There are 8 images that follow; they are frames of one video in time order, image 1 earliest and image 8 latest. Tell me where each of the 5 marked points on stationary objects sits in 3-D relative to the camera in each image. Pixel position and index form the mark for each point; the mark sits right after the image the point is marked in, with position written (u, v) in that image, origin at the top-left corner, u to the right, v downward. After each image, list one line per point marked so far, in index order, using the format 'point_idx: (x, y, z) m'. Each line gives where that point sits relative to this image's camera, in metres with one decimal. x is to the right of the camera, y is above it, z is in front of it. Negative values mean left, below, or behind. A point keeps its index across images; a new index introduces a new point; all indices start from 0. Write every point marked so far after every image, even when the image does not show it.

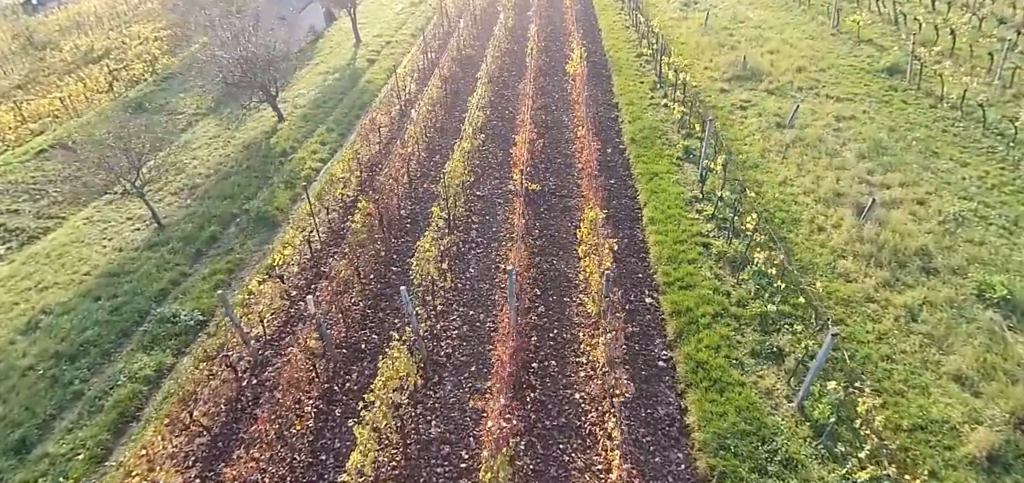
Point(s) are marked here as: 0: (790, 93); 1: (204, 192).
0: (+9.4, +5.1, +19.1) m
1: (-9.4, +1.5, +17.3) m
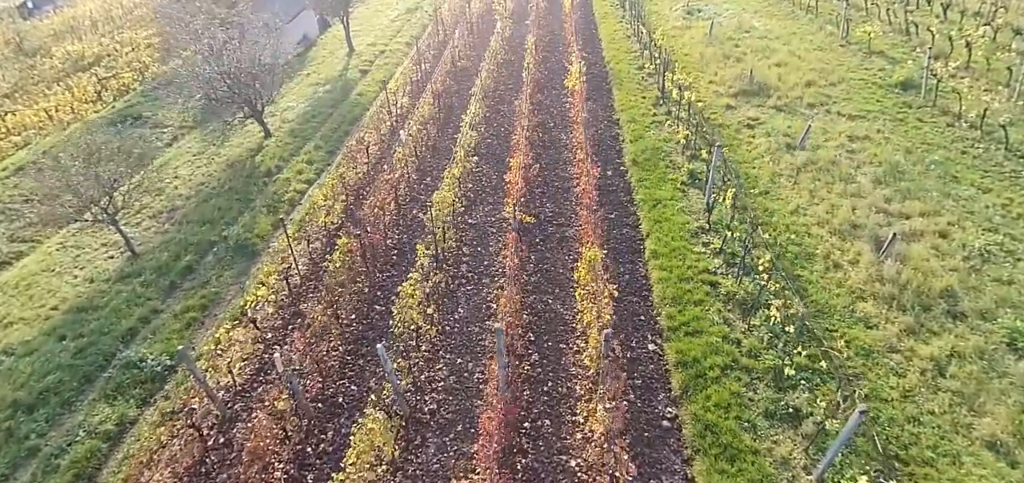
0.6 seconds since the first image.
0: (+9.3, +4.3, +18.2) m
1: (-9.6, +0.7, +16.4) m
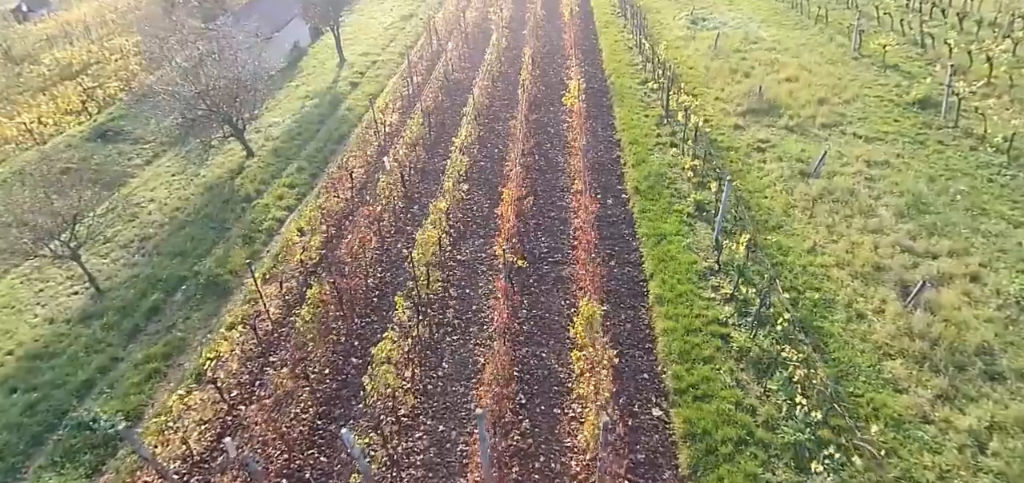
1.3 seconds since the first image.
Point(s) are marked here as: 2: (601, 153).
0: (+9.1, +3.4, +17.1) m
1: (-9.8, -0.1, +15.4) m
2: (+2.7, +2.7, +16.9) m
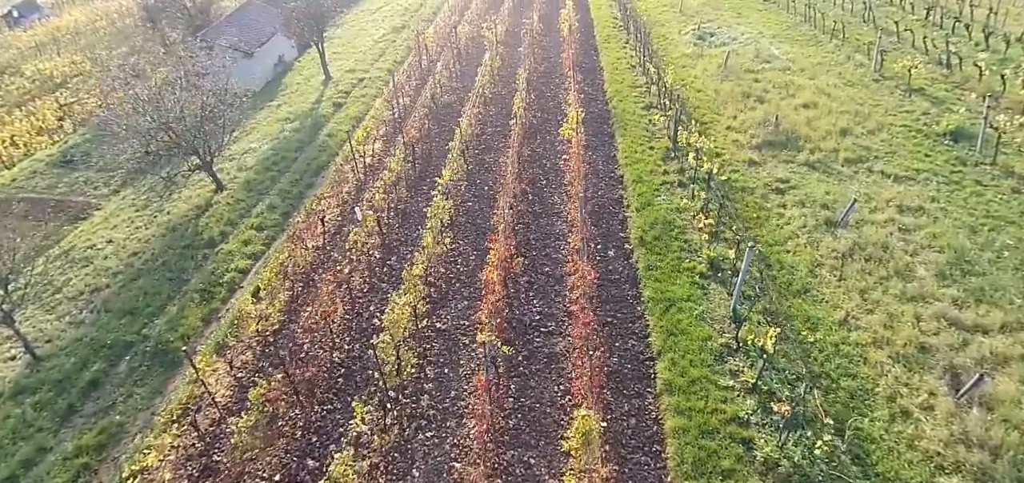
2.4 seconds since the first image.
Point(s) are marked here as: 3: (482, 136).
0: (+8.9, +2.1, +15.5) m
1: (-10.0, -1.5, +13.8) m
2: (+2.4, +1.3, +15.3) m
3: (-1.0, +3.4, +18.3) m
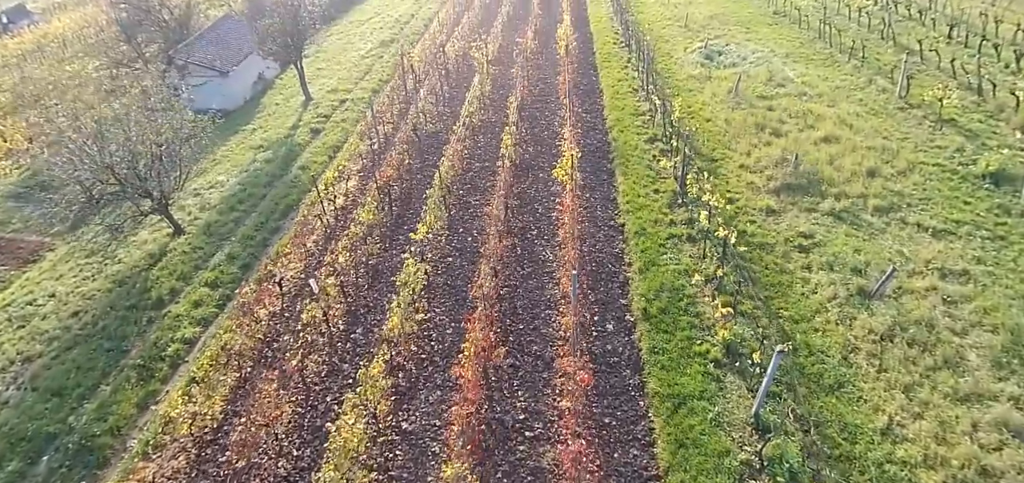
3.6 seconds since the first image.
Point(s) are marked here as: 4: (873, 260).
0: (+8.5, +0.6, +13.7) m
1: (-10.3, -2.9, +12.1) m
2: (+2.1, -0.1, +13.5) m
3: (-1.3, +2.0, +16.5) m
4: (+7.8, -0.4, +12.2) m
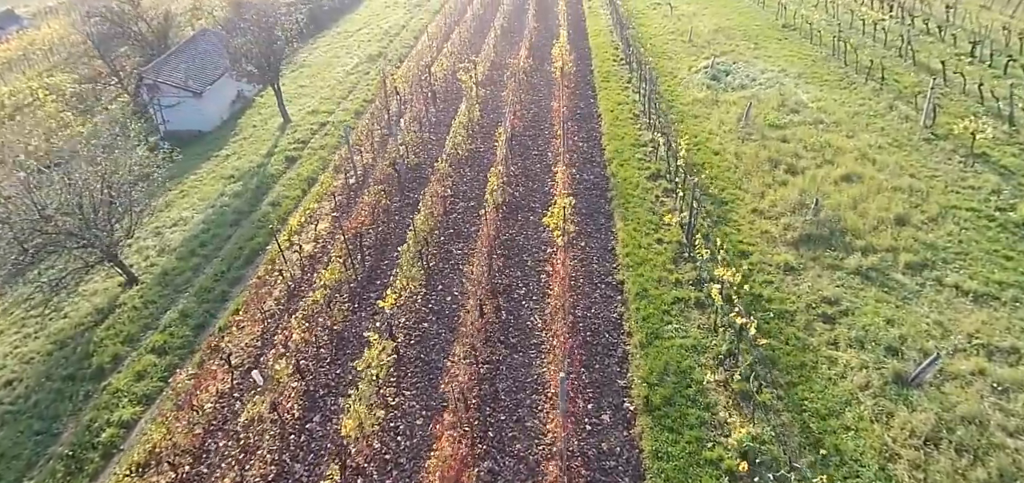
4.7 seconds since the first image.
0: (+8.2, -0.8, +12.1) m
1: (-10.7, -4.3, +10.6) m
2: (+1.8, -1.5, +12.0) m
3: (-1.6, +0.7, +15.0) m
4: (+7.5, -1.8, +10.6) m
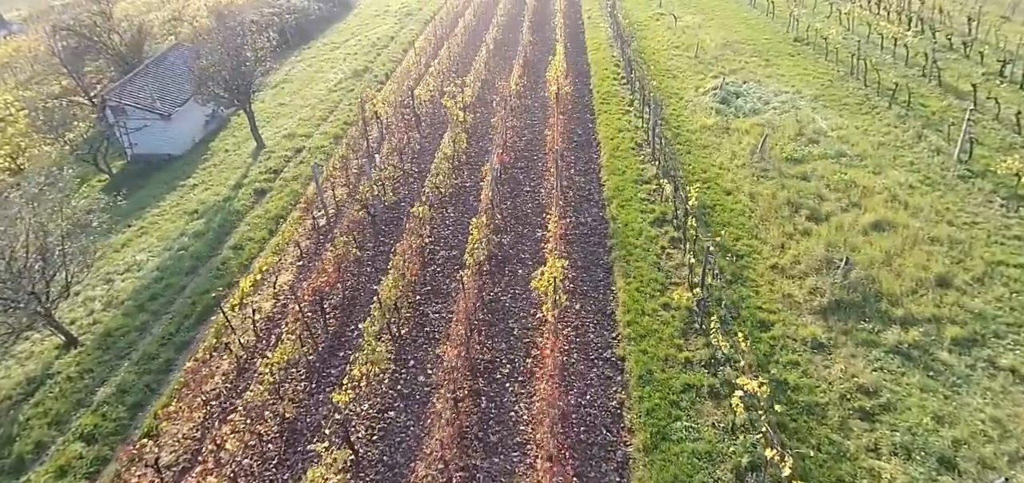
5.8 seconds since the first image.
0: (+7.9, -2.1, +10.4) m
1: (-11.0, -5.6, +8.9) m
2: (+1.4, -2.8, +10.2) m
3: (-1.9, -0.7, +13.3) m
4: (+7.2, -3.1, +8.9) m
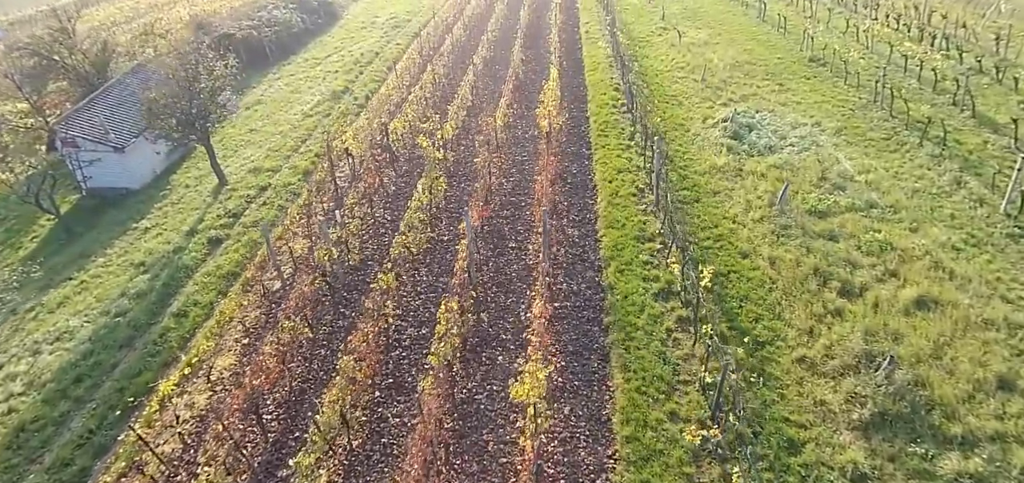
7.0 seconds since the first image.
0: (+7.5, -3.8, +8.5) m
1: (-11.4, -7.2, +7.0) m
2: (+1.0, -4.5, +8.3) m
3: (-2.4, -2.3, +11.3) m
4: (+6.7, -4.8, +6.9) m
